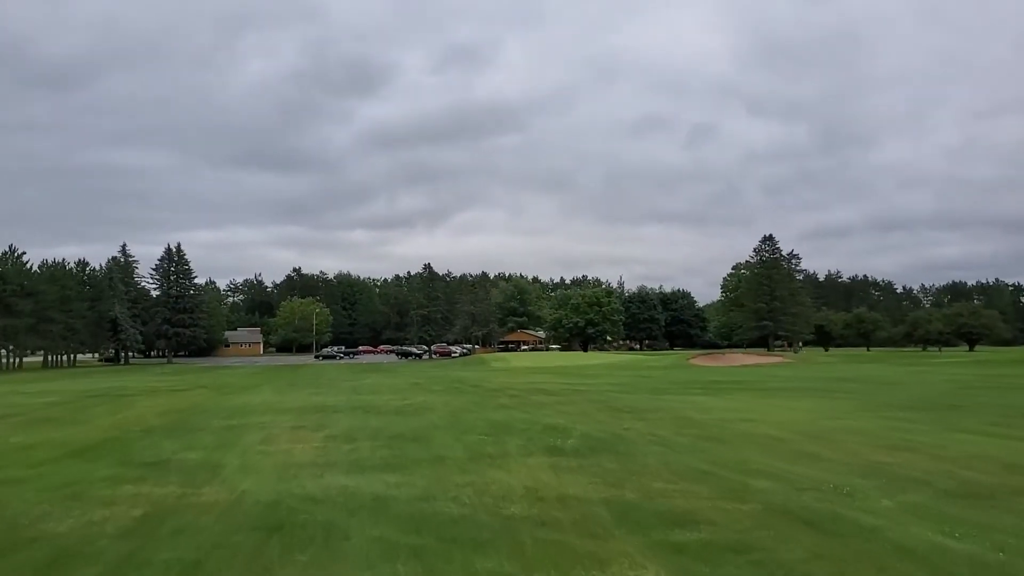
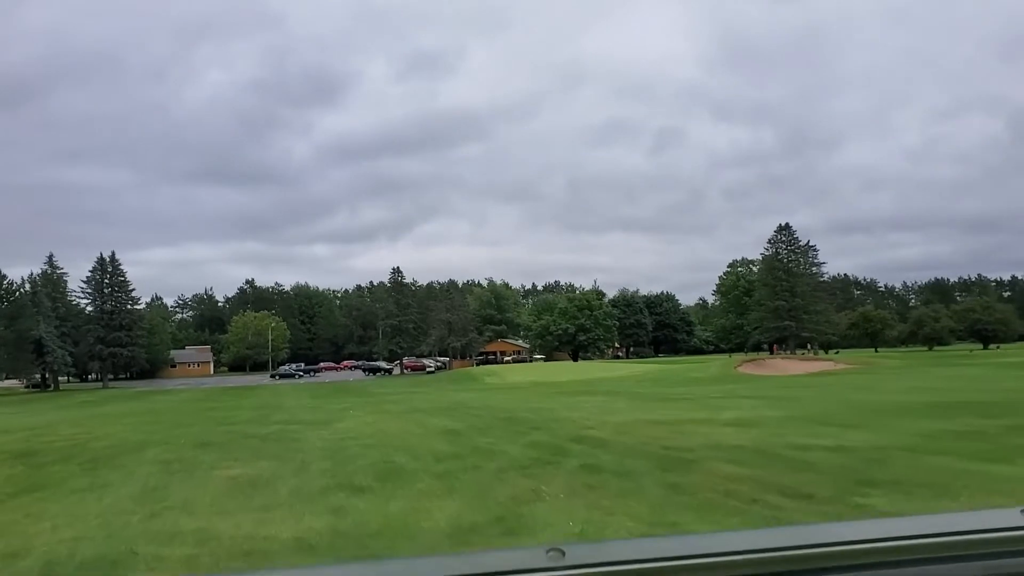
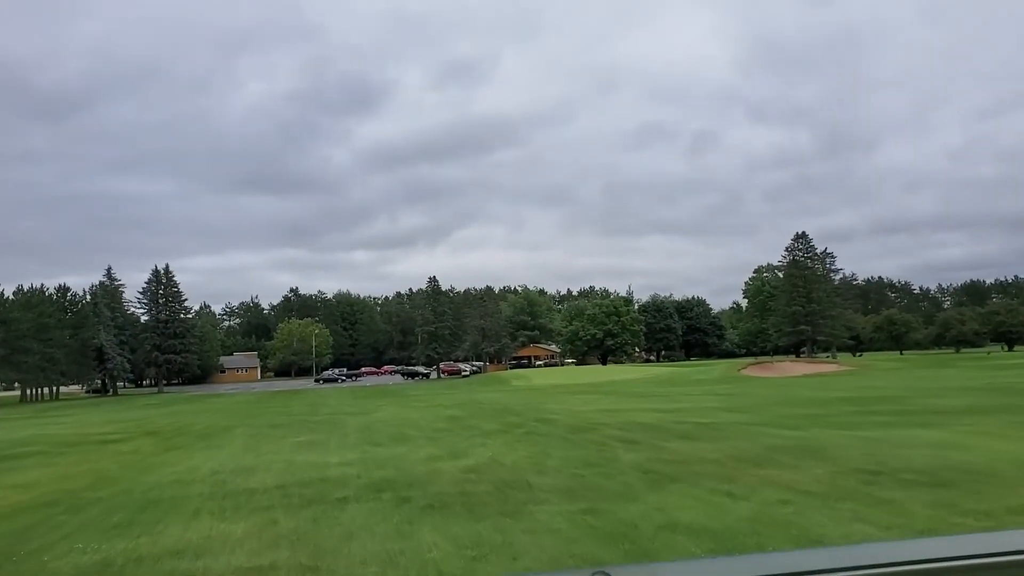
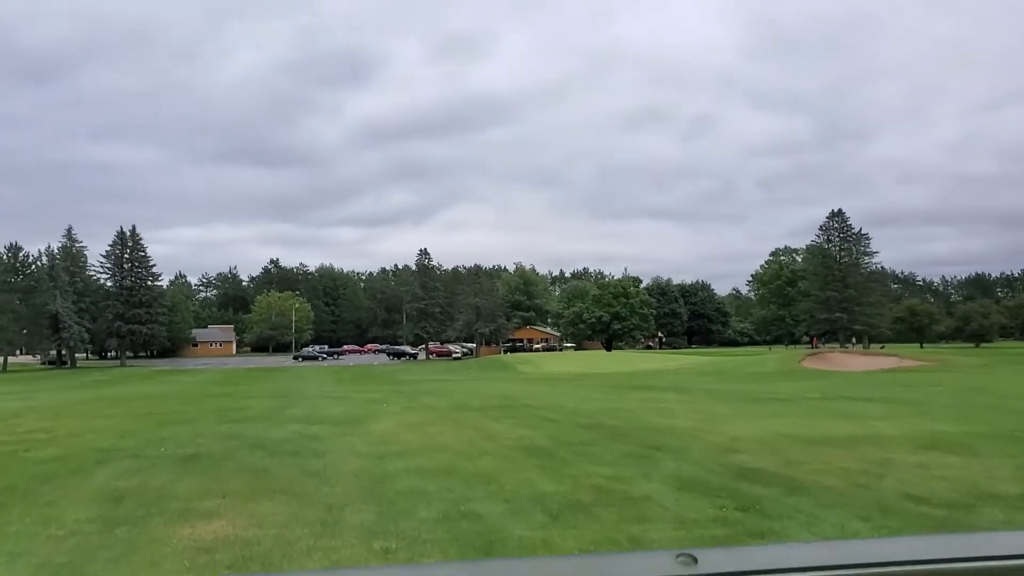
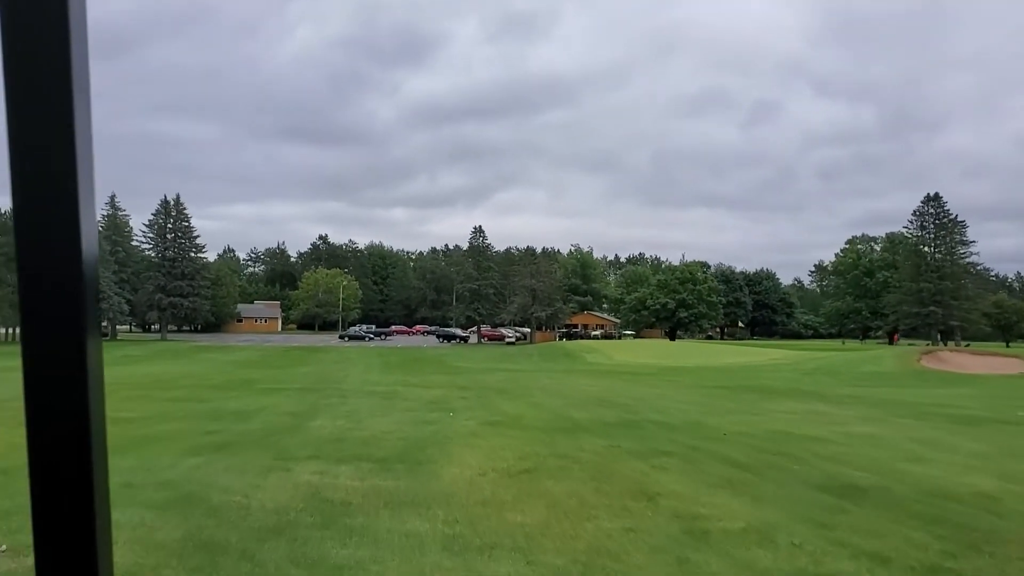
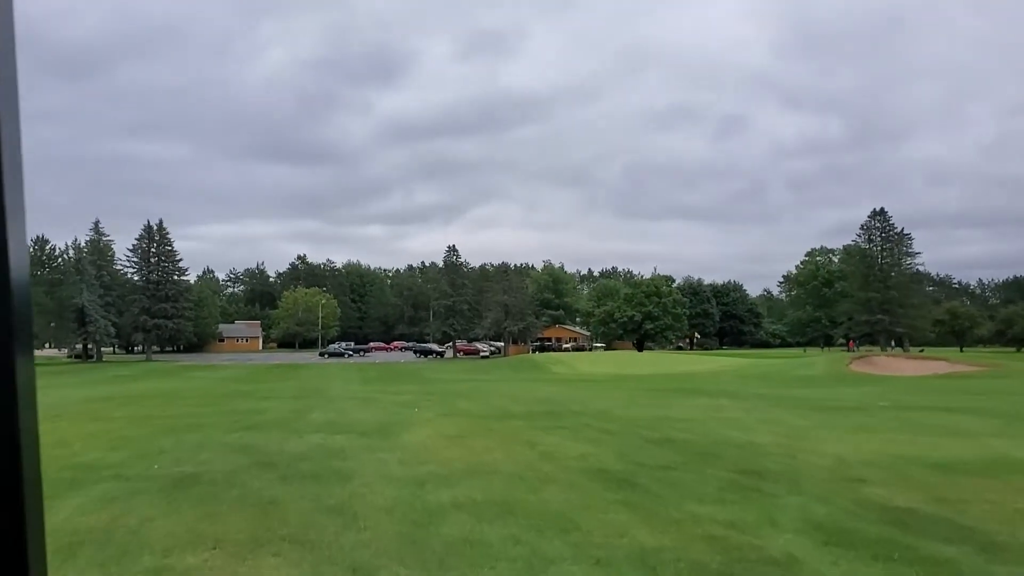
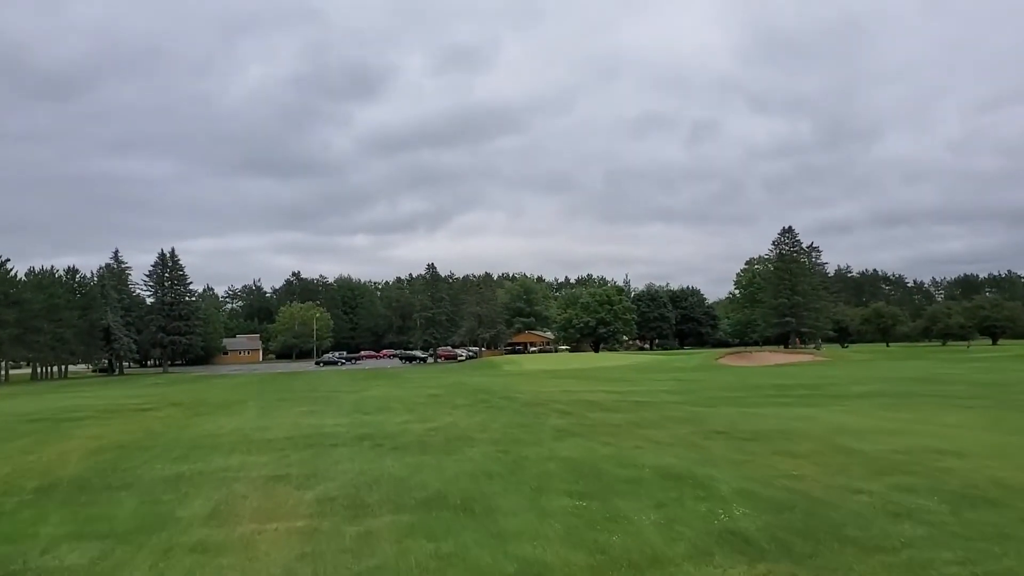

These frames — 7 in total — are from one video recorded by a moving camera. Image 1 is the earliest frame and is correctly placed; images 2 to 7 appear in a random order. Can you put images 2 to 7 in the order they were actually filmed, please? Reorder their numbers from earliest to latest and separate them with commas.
7, 3, 2, 4, 6, 5
